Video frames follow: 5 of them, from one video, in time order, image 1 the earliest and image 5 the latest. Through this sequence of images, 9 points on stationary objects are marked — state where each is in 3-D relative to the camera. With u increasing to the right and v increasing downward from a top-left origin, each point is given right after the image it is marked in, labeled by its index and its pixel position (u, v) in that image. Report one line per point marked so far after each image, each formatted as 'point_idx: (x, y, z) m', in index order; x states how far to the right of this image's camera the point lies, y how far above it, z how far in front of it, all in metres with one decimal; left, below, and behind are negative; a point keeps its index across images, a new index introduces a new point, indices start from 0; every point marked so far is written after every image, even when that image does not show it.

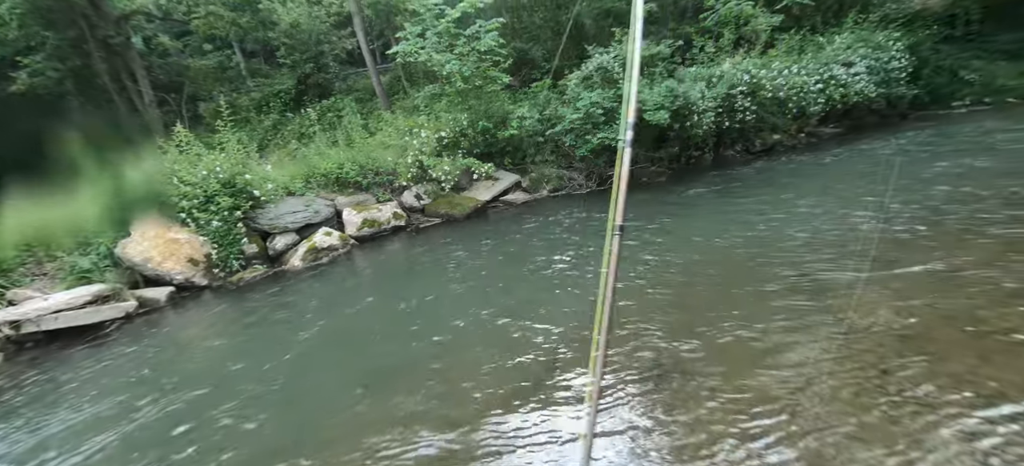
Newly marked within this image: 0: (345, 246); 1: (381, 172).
0: (-2.9, -0.2, +8.3) m
1: (-2.5, +1.2, +9.2) m
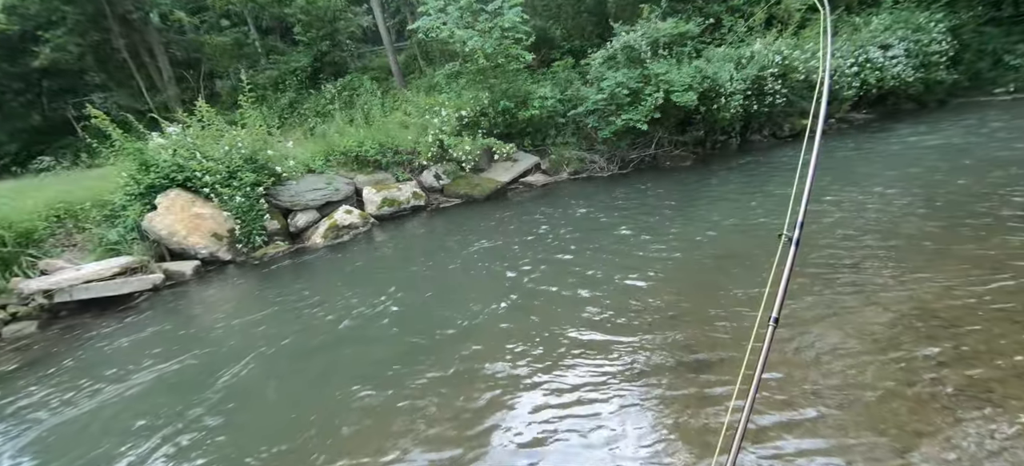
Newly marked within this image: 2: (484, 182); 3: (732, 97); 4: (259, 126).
0: (-2.5, +0.2, +8.4) m
1: (-2.1, +1.6, +9.1) m
2: (-0.5, +0.9, +8.8) m
3: (+3.8, +2.4, +8.5) m
4: (-4.8, +2.0, +9.2) m
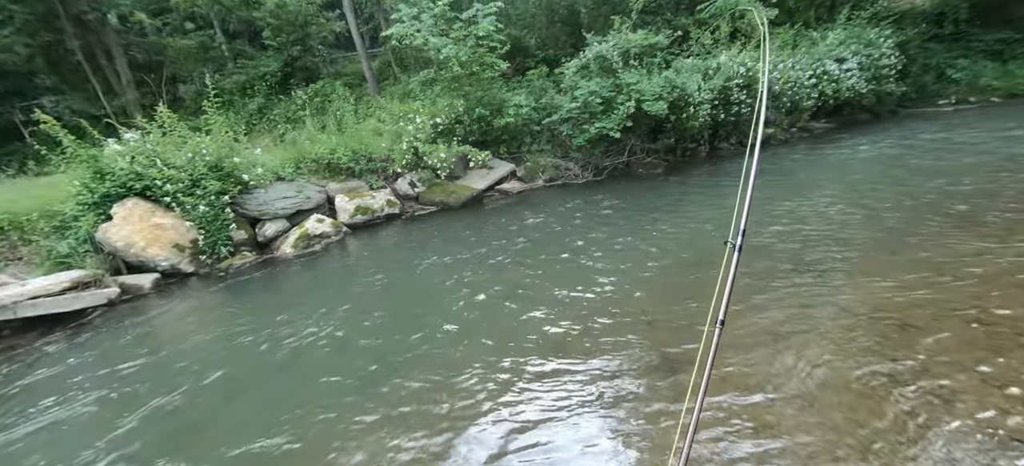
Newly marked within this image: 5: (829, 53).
0: (-2.9, 0.0, +8.1) m
1: (-2.6, +1.4, +9.0) m
2: (-0.9, +0.8, +8.8) m
3: (+3.4, +2.3, +8.8) m
4: (-5.3, +1.8, +8.9) m
5: (+6.3, +3.6, +9.8) m
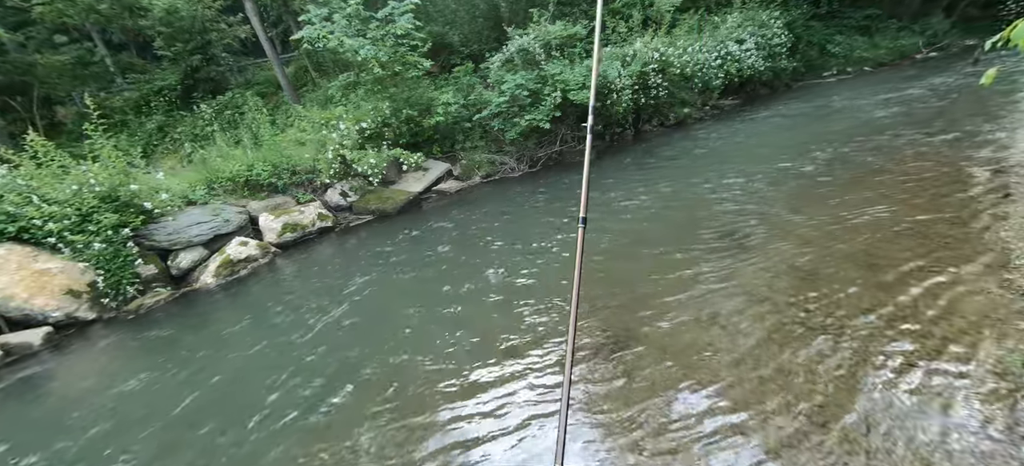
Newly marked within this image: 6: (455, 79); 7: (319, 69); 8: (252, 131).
0: (-3.8, -0.3, +7.5) m
1: (-3.7, +1.1, +8.4) m
2: (-2.0, +0.7, +8.4) m
3: (+2.1, +2.6, +9.1) m
4: (-6.4, +1.2, +7.9) m
5: (+4.7, +4.2, +10.5) m
6: (-1.3, +3.1, +10.0) m
7: (-5.0, +3.9, +12.1) m
8: (-5.2, +2.0, +9.6) m
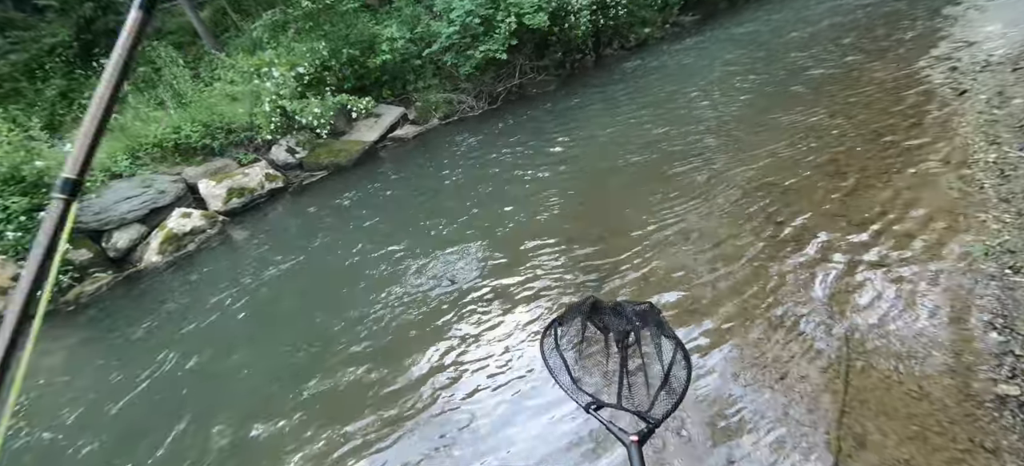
0: (-4.2, +0.1, +6.8) m
1: (-4.3, +1.6, +7.5) m
2: (-2.6, +1.4, +7.8) m
3: (+1.2, +3.8, +8.5) m
4: (-7.0, +1.4, +6.8) m
5: (+3.5, +5.9, +9.9) m
6: (-2.2, +4.1, +9.1) m
7: (-6.2, +4.8, +10.7) m
8: (-6.0, +2.5, +8.5) m
